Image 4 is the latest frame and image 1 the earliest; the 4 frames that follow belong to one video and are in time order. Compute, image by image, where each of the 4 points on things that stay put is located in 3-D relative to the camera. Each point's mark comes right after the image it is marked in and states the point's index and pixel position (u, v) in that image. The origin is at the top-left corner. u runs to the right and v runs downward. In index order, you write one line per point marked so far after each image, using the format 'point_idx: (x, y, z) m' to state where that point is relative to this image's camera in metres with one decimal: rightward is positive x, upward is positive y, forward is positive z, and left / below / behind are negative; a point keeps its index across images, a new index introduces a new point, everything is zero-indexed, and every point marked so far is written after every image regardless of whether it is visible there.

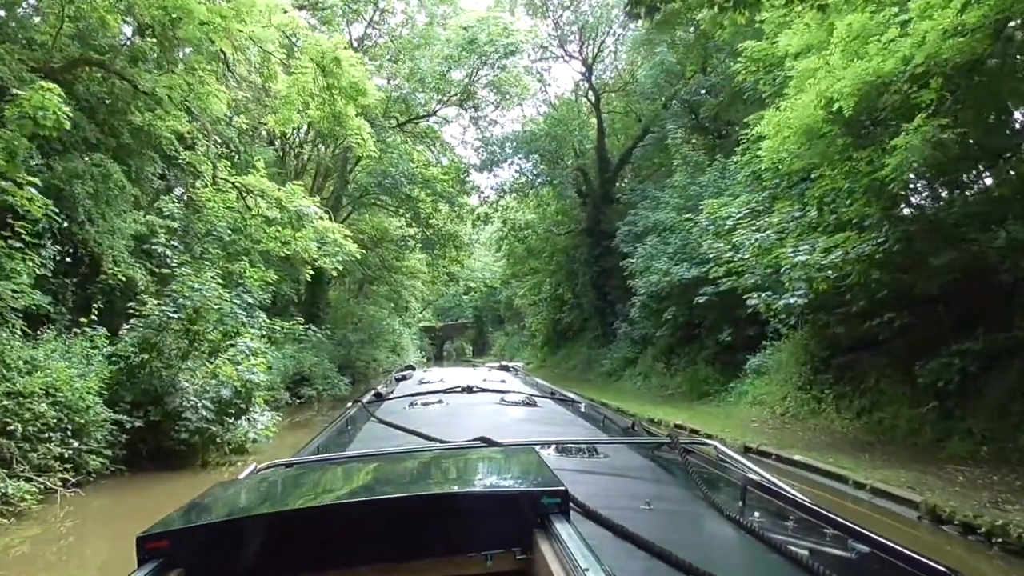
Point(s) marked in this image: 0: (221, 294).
0: (-3.7, -0.1, +8.8) m
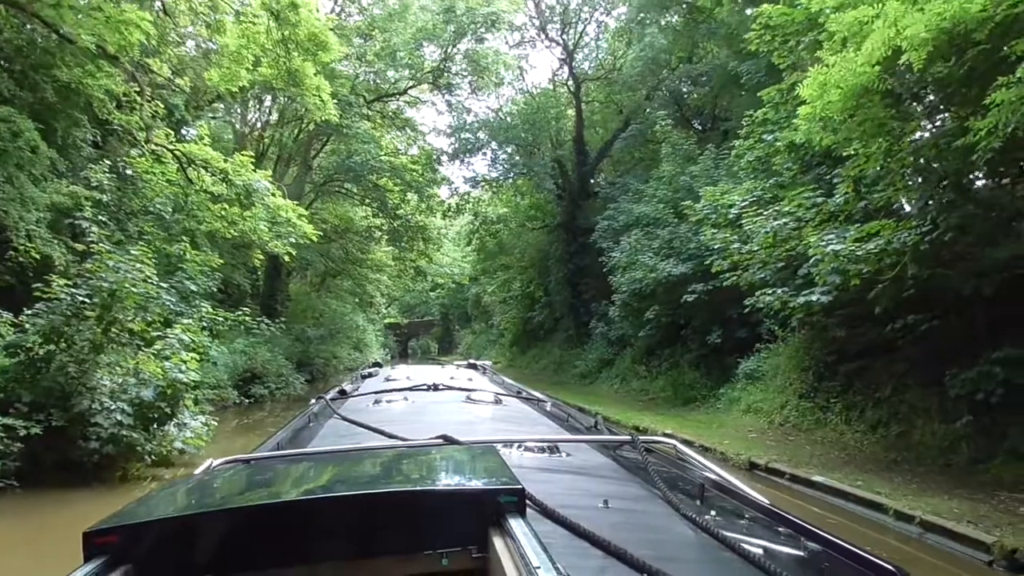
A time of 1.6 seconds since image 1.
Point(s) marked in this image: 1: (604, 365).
0: (-4.0, +0.1, +7.5) m
1: (+2.6, -2.2, +19.4) m
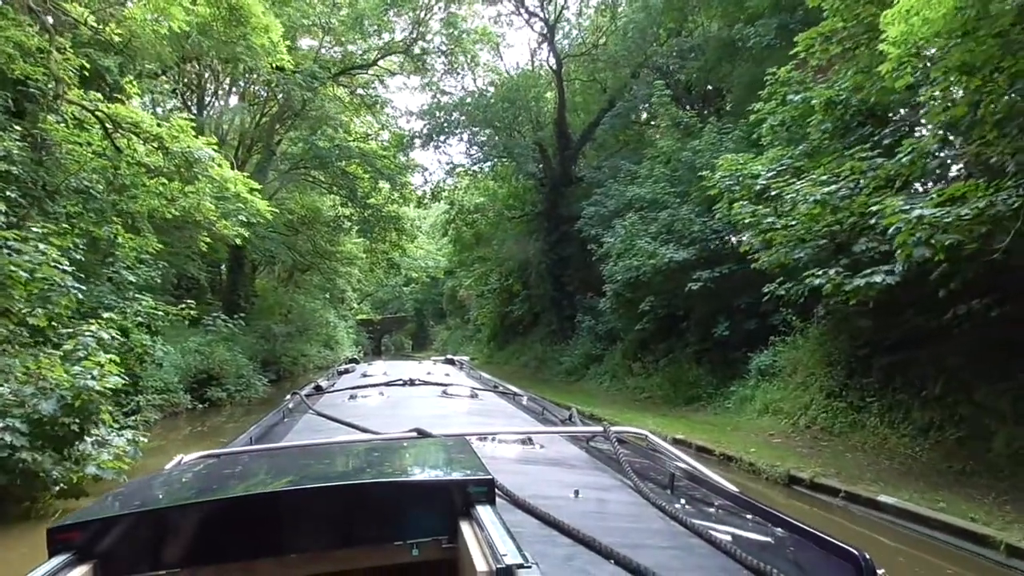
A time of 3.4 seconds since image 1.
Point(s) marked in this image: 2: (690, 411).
0: (-4.0, +0.2, +6.0) m
1: (+2.1, -1.9, +18.3) m
2: (+2.8, -1.9, +10.8) m
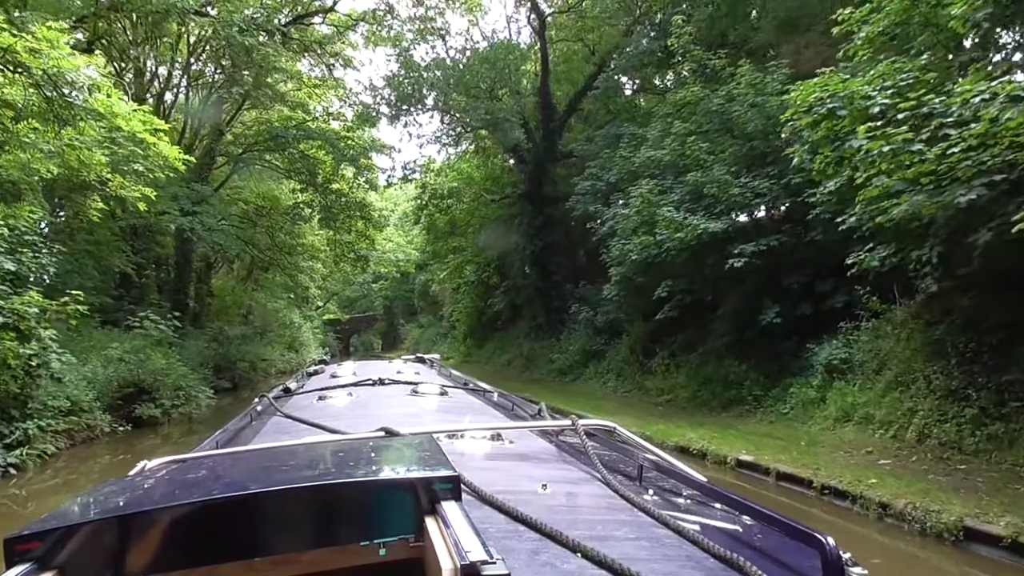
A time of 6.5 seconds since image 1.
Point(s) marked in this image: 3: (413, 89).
0: (-3.8, +0.3, +3.6) m
1: (+1.8, -1.6, +16.1) m
2: (+2.8, -1.7, +8.8) m
3: (-2.6, +5.4, +18.6) m
